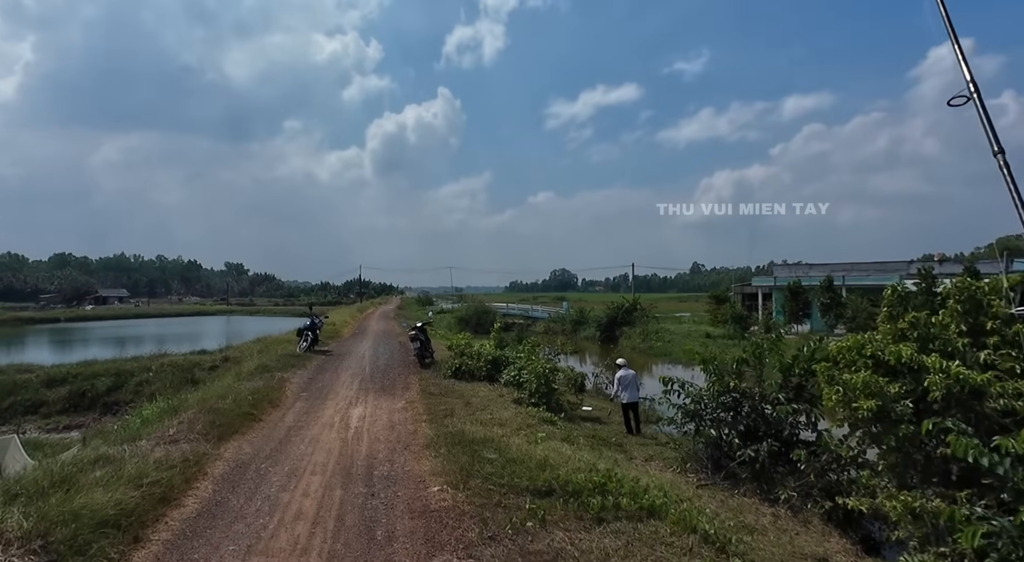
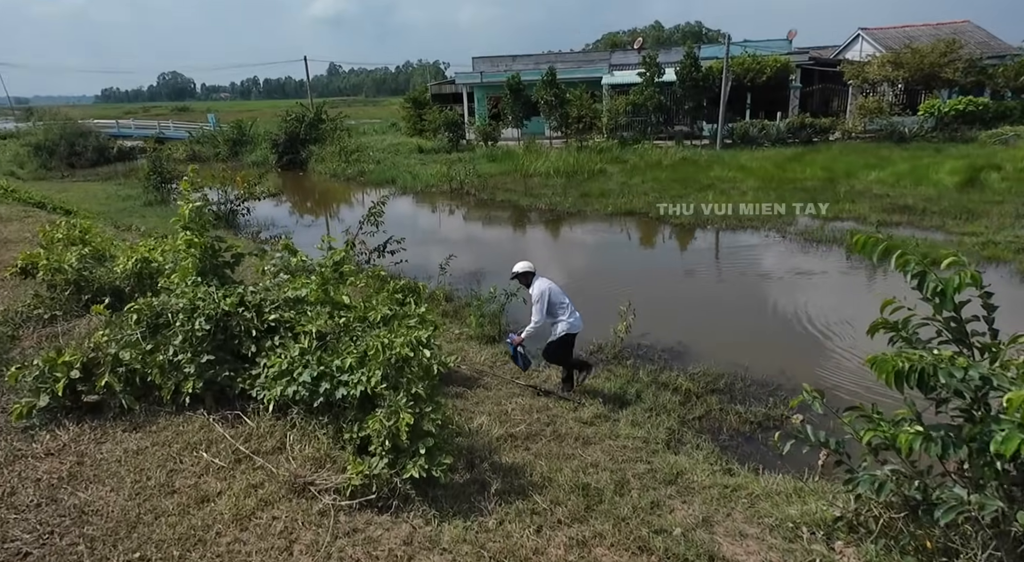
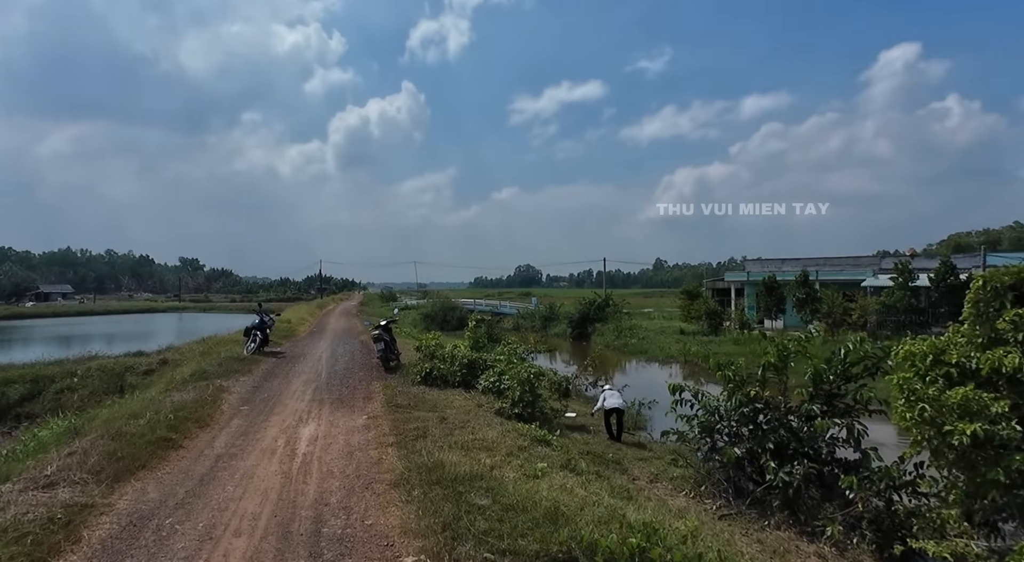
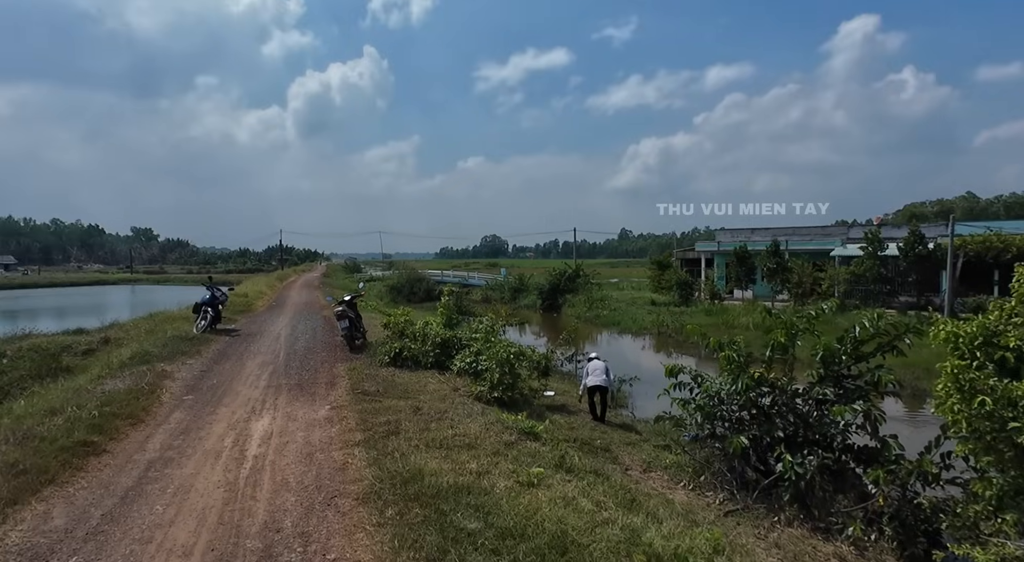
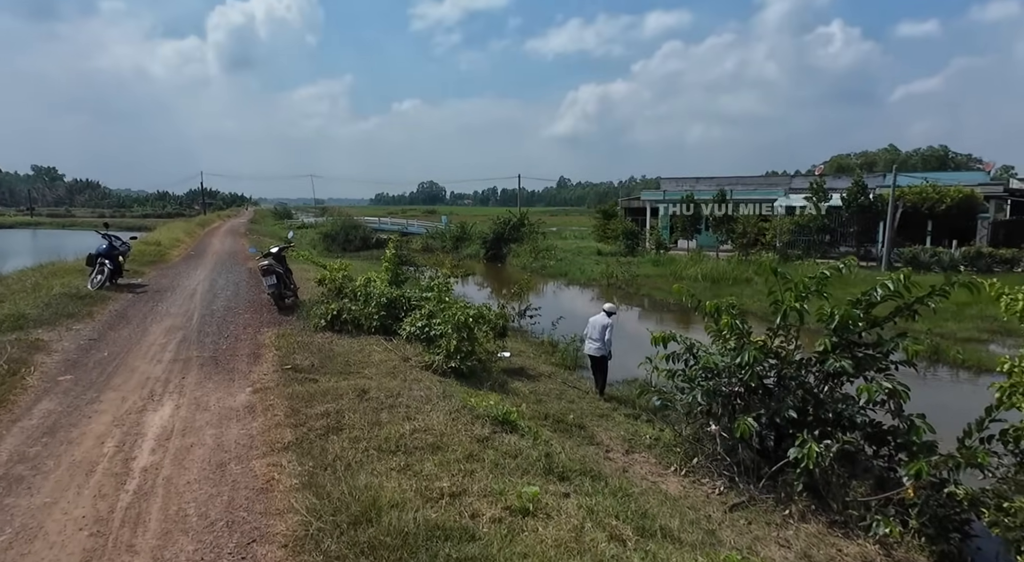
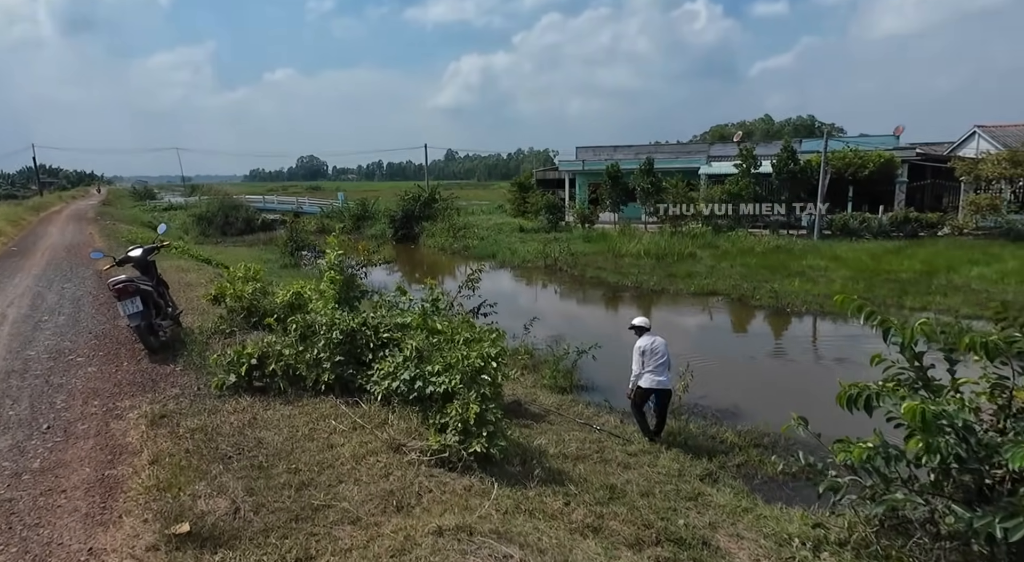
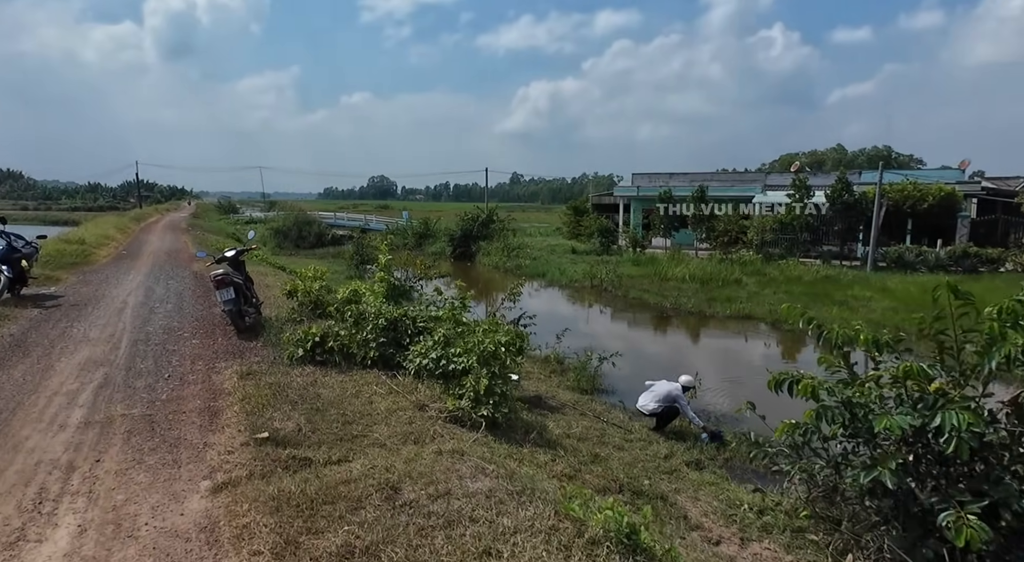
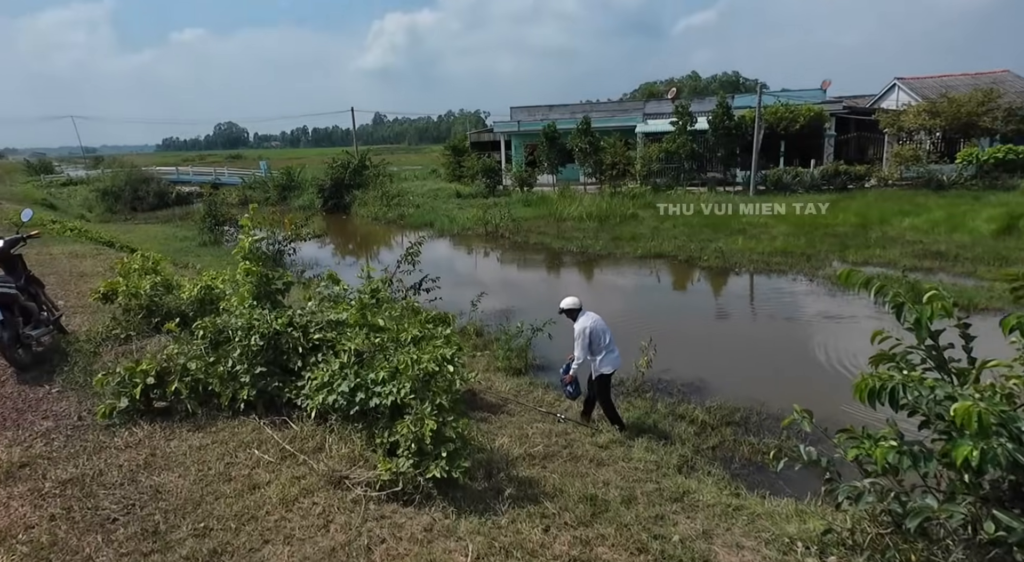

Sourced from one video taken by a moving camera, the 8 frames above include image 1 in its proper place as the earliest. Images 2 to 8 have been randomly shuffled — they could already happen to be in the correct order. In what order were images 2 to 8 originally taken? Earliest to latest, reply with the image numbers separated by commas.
3, 4, 5, 7, 6, 8, 2
